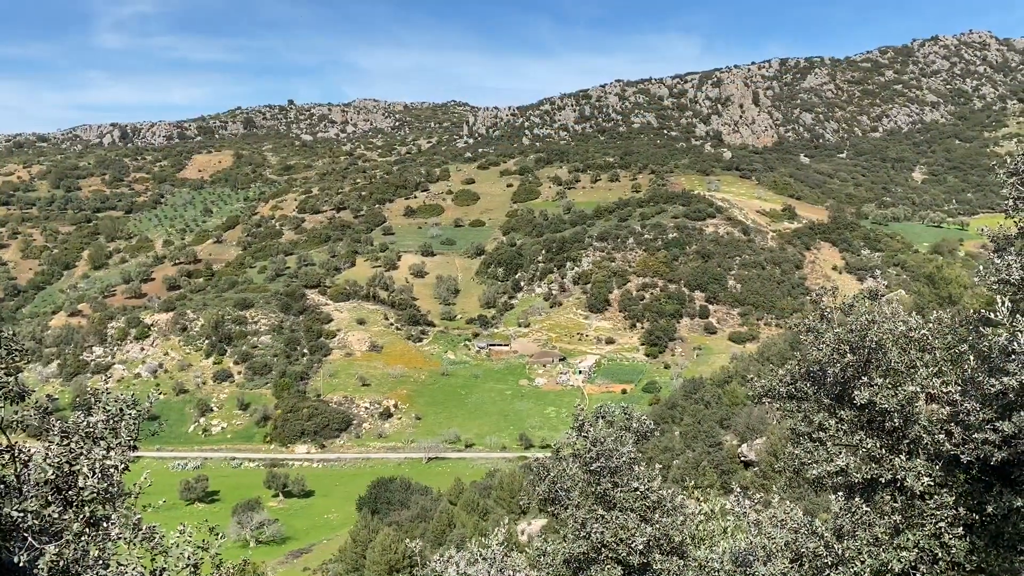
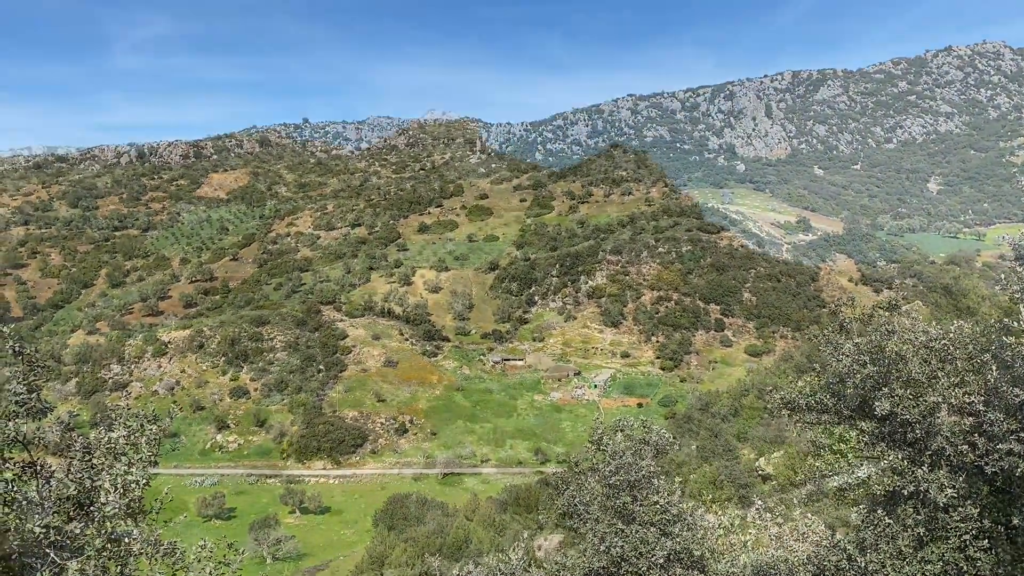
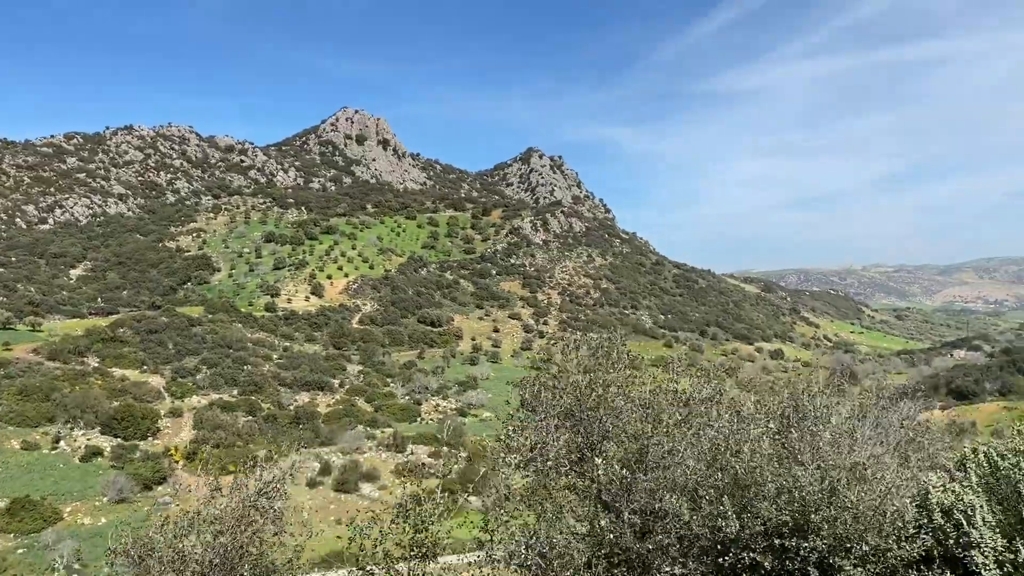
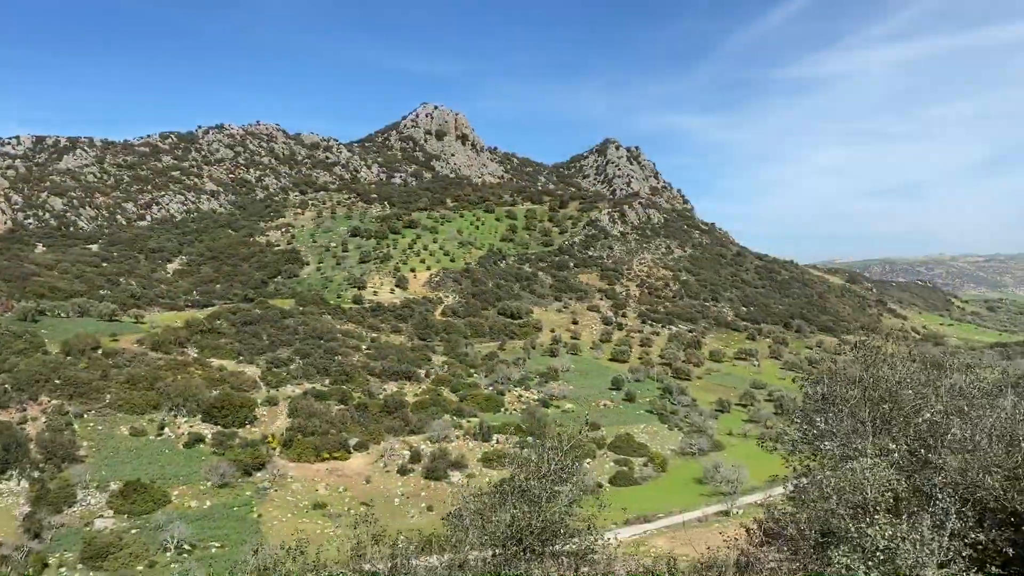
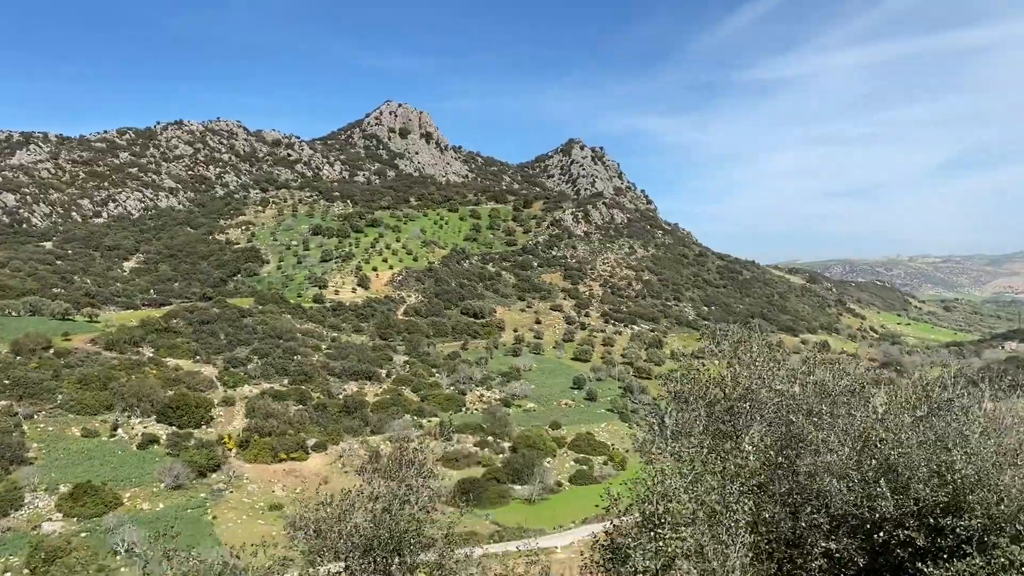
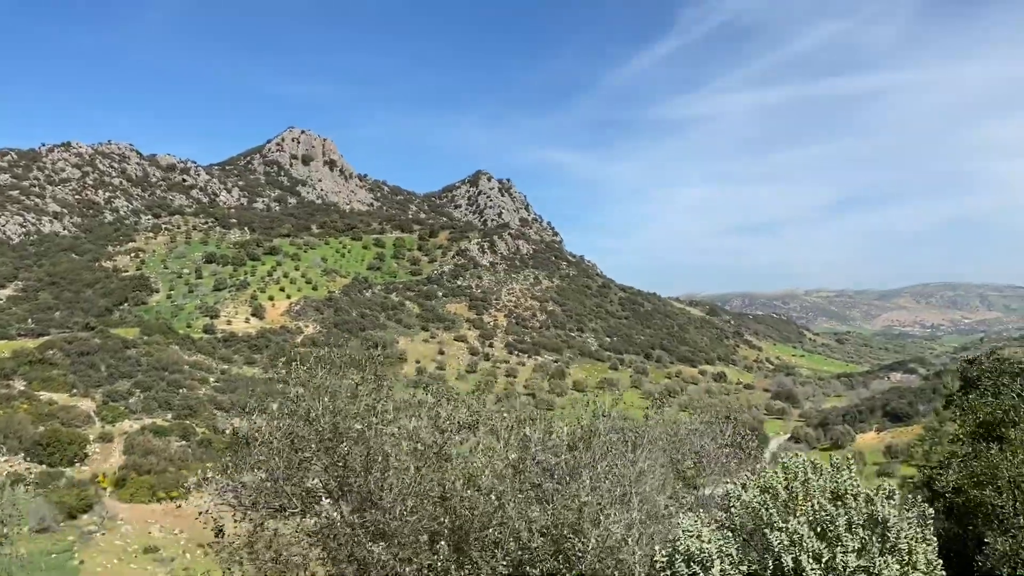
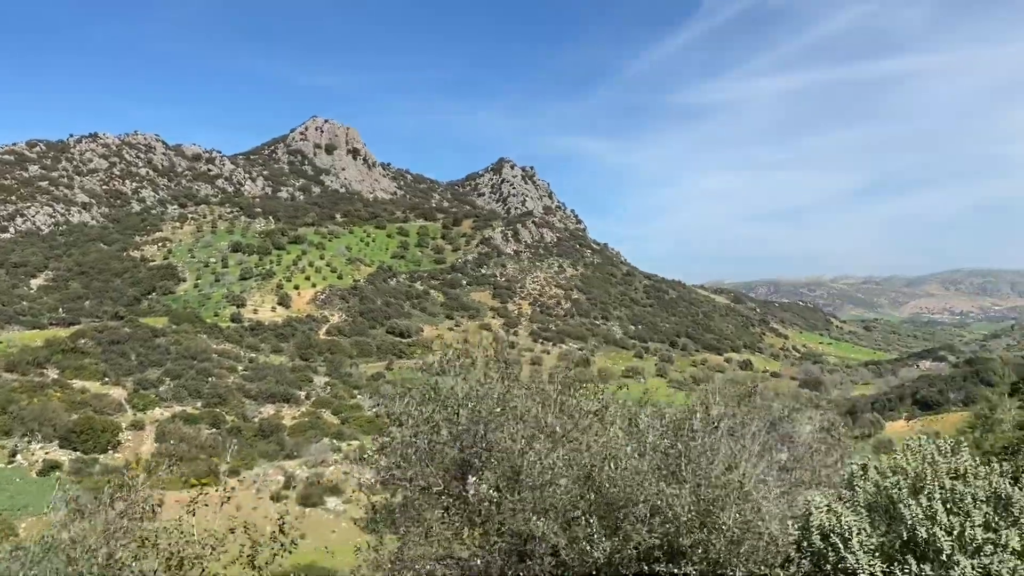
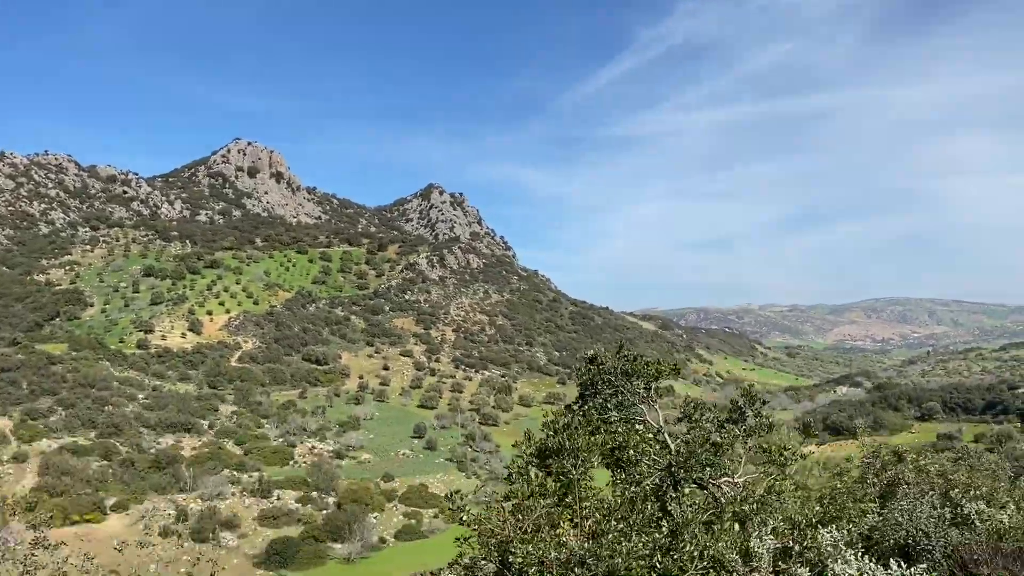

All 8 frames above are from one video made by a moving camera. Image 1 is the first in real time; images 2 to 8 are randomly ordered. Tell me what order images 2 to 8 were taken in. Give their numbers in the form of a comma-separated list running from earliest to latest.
2, 4, 5, 3, 7, 6, 8
